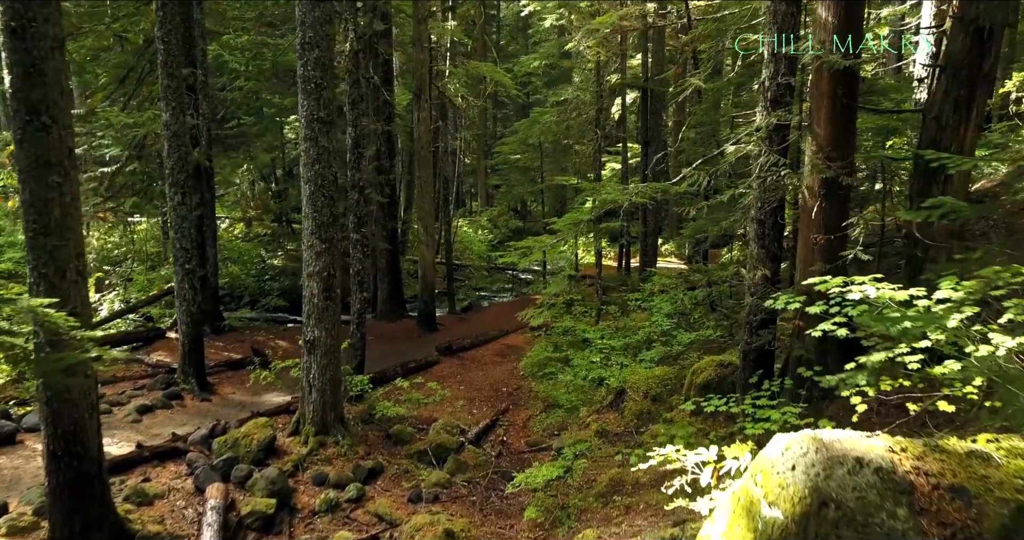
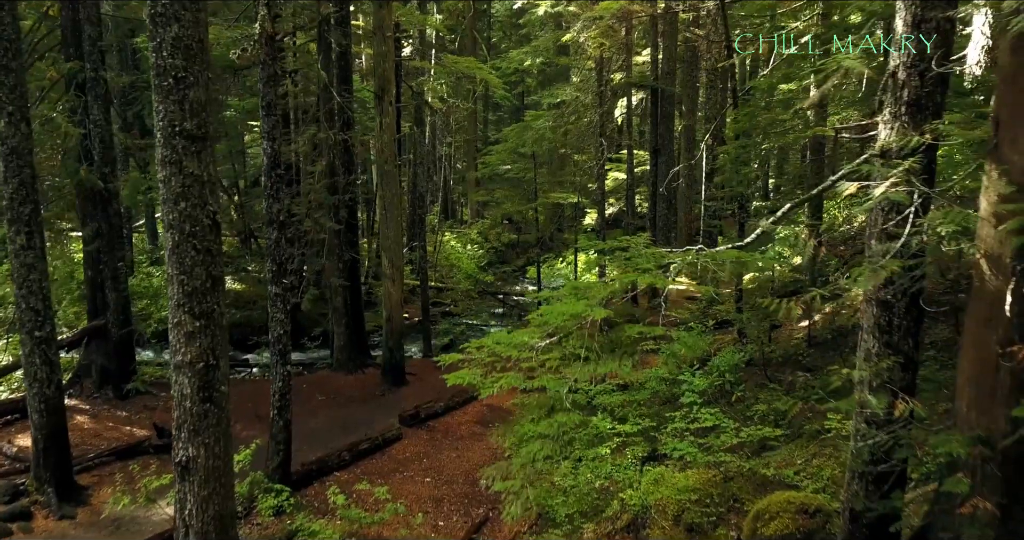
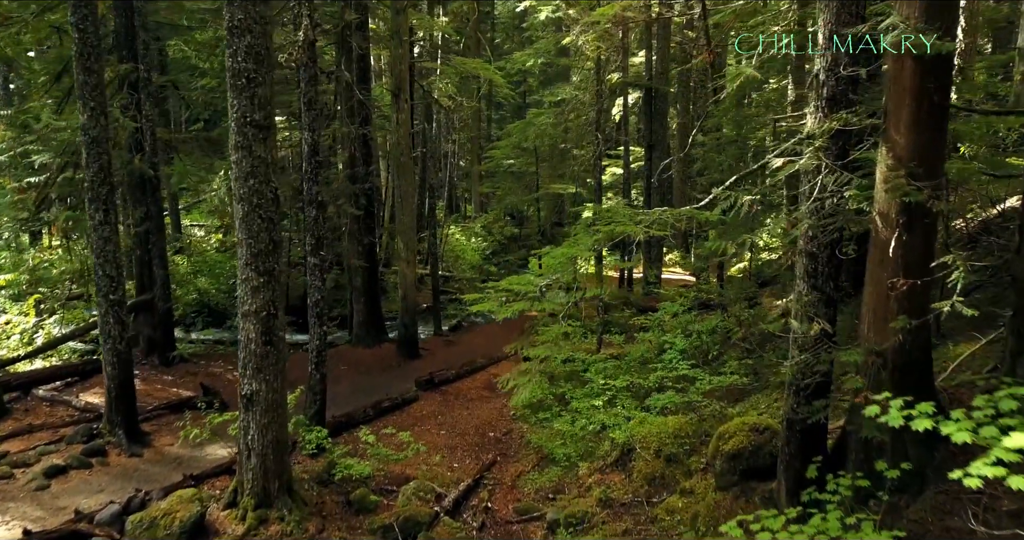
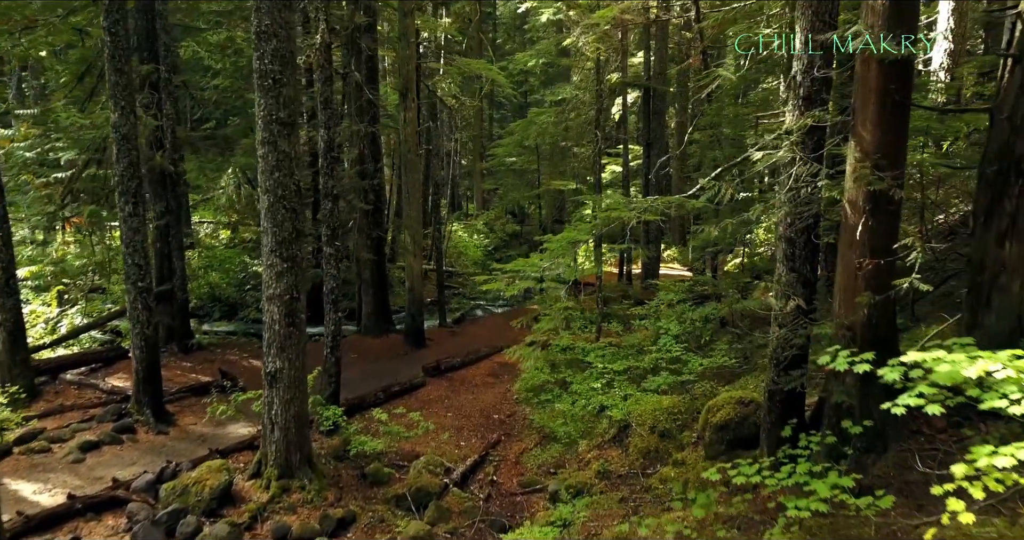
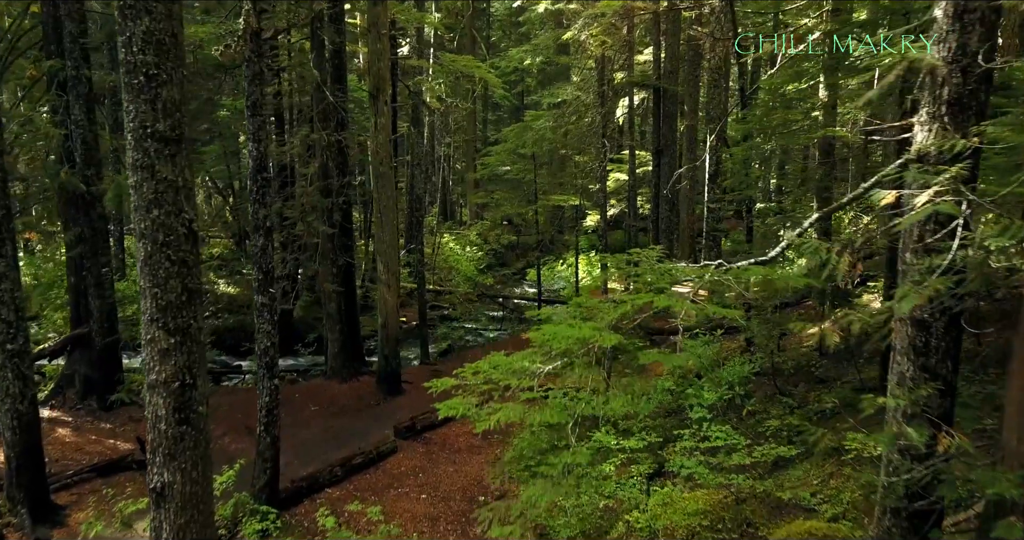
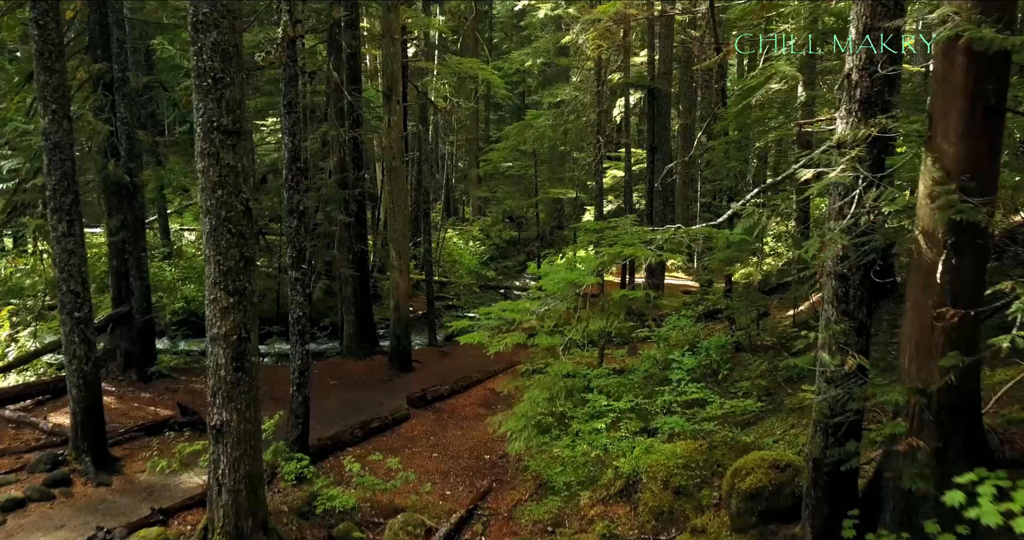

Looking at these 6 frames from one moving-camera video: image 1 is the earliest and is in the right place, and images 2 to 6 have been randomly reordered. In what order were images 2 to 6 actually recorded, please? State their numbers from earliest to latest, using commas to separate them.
4, 3, 6, 2, 5
